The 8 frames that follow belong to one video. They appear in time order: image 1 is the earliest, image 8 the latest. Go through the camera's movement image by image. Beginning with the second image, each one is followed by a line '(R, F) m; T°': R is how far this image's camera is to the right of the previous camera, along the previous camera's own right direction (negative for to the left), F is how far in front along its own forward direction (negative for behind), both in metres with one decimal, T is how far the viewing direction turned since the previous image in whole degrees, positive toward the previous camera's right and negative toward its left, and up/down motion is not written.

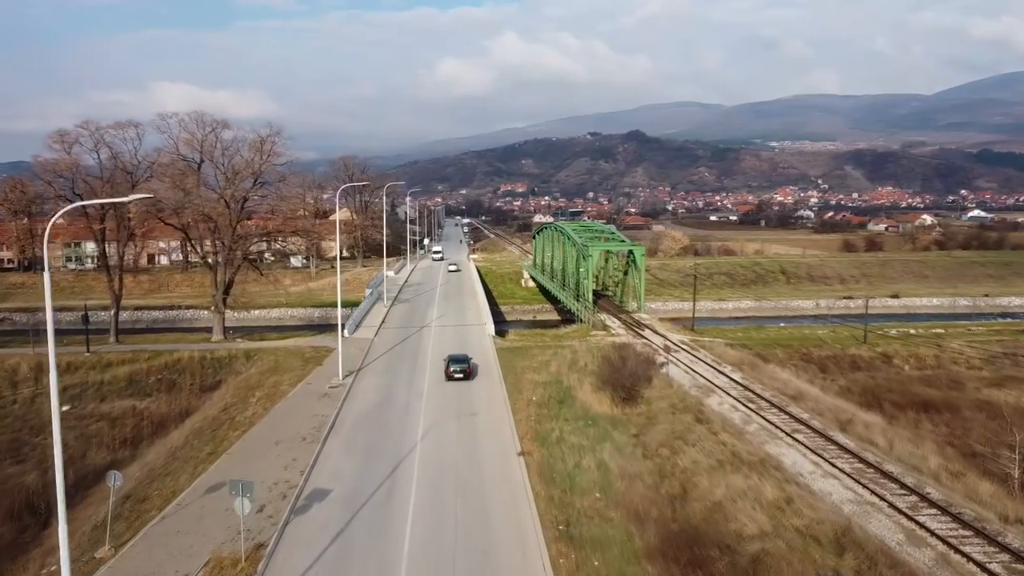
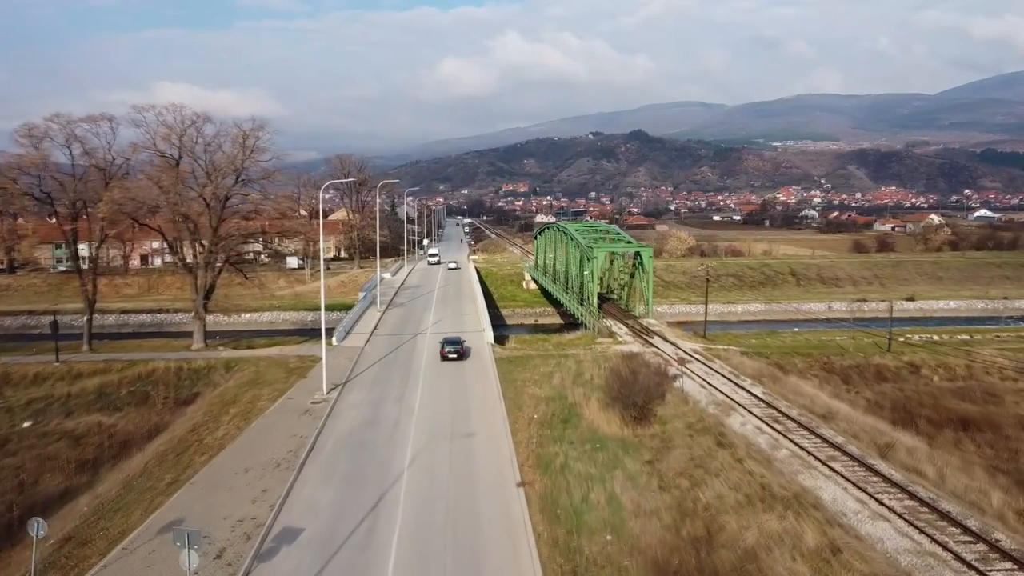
(+0.1, +1.9) m; 0°
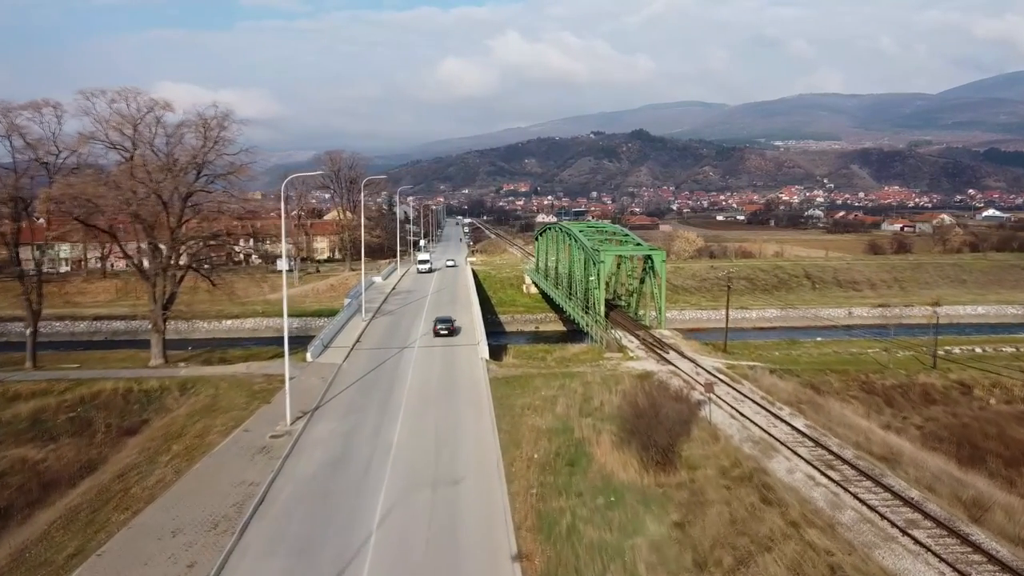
(+0.1, +3.2) m; 0°
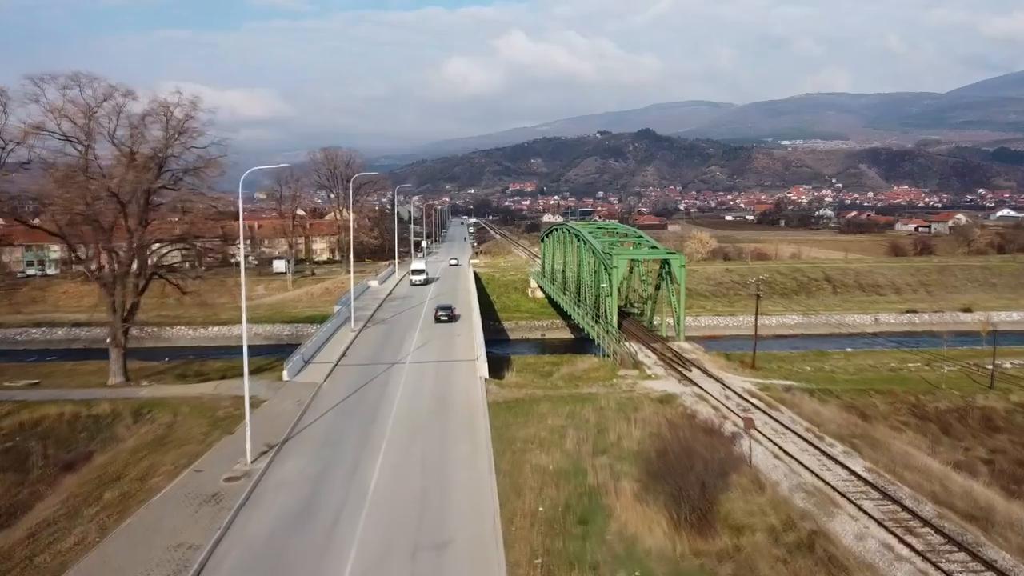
(+0.1, +2.8) m; 0°
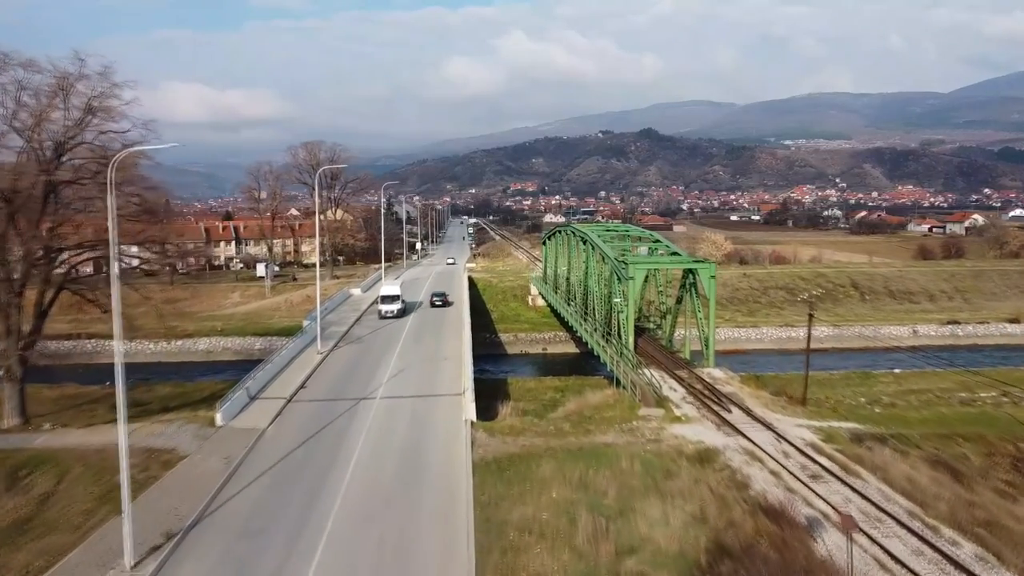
(+0.2, +4.5) m; 0°
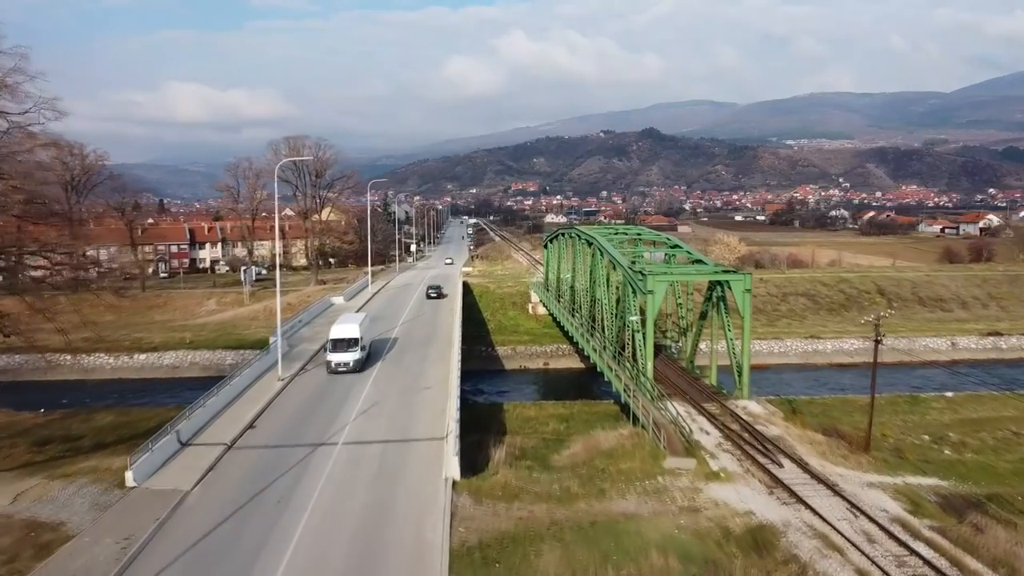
(+0.1, +3.7) m; 0°
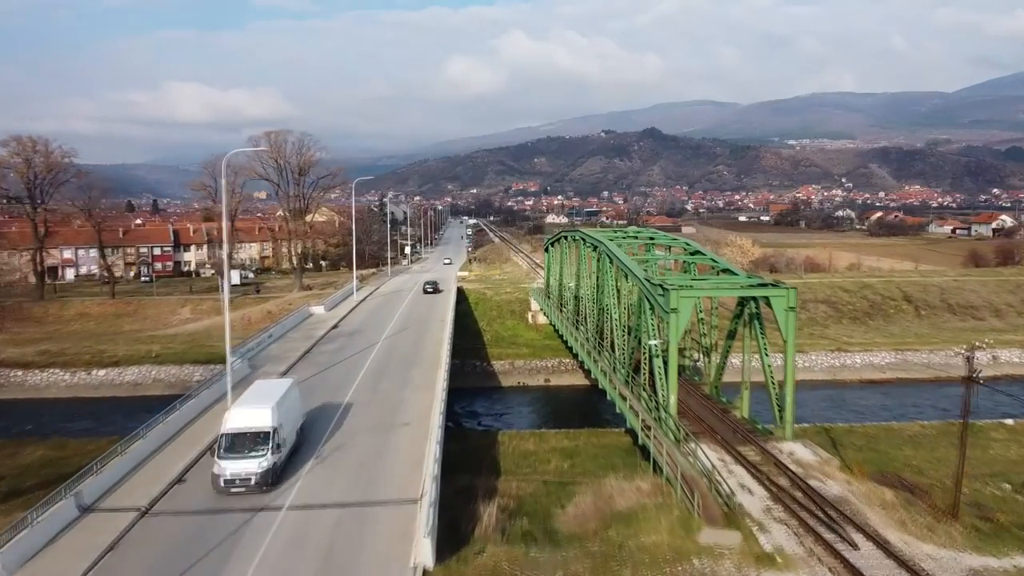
(+0.1, +3.3) m; 0°
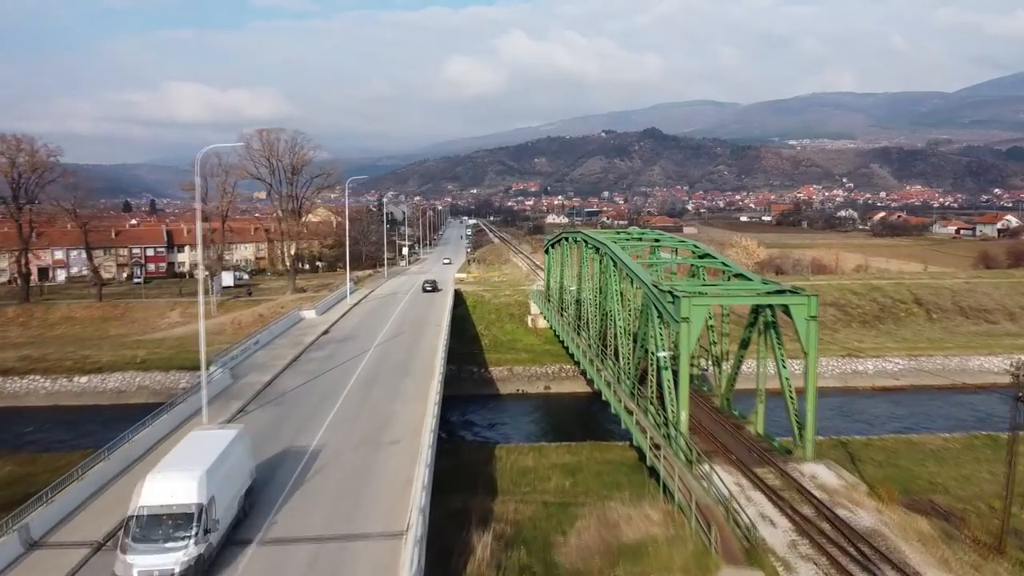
(+0.1, +1.3) m; 0°
